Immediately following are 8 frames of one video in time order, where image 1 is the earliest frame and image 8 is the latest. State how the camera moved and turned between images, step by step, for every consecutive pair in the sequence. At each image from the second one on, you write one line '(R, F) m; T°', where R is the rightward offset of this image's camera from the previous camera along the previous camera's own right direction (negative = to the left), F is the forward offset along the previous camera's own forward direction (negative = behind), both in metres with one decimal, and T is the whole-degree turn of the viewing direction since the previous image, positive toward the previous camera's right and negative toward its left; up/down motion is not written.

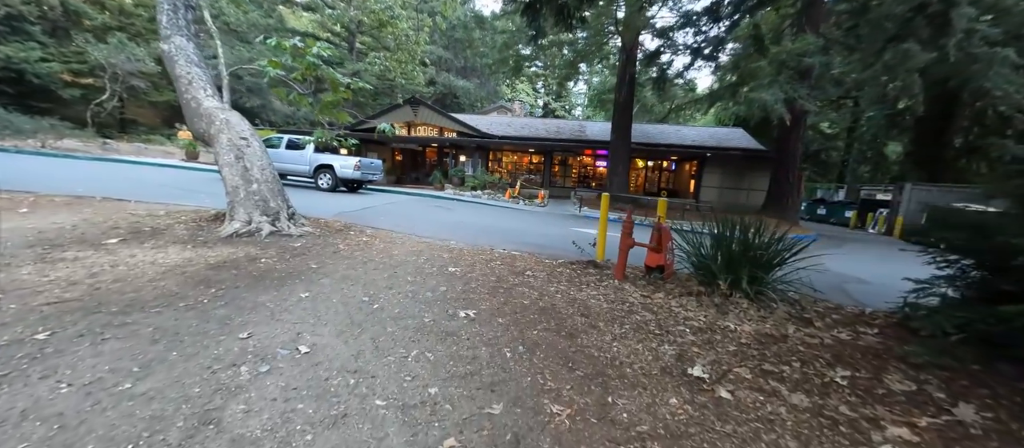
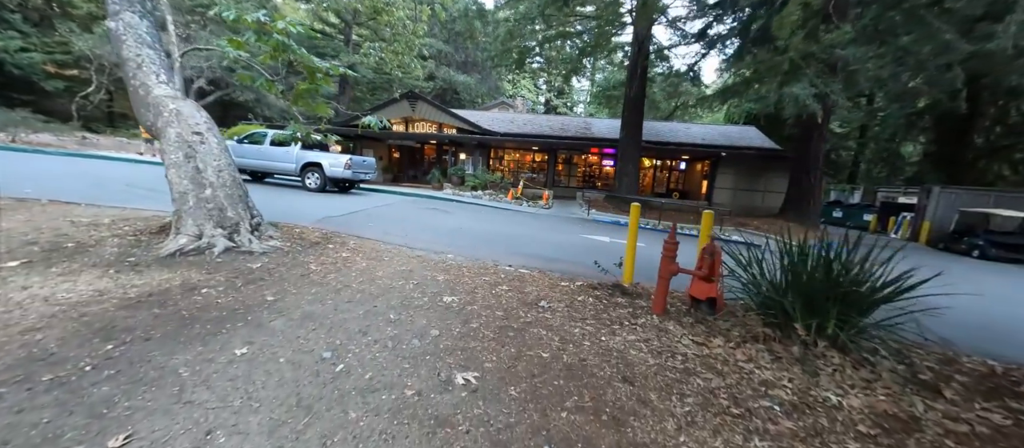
(-0.1, +0.9) m; 0°
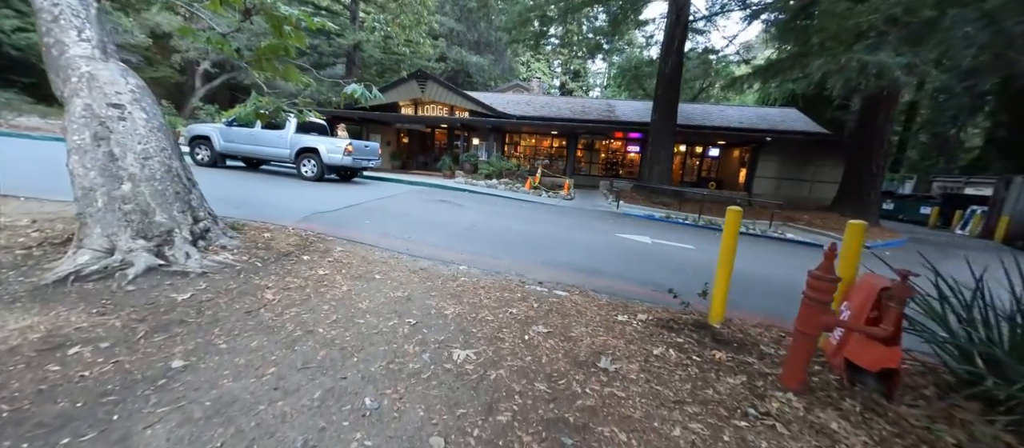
(-0.2, +1.3) m; -2°
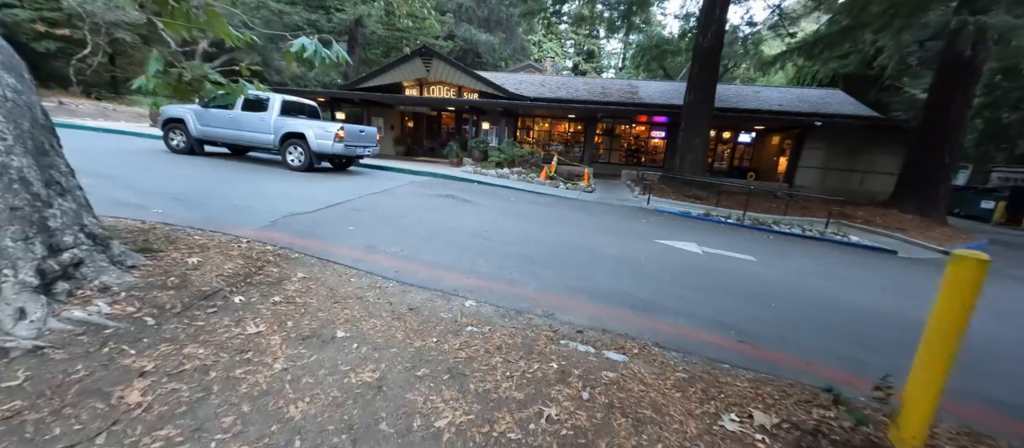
(-0.2, +1.2) m; -1°
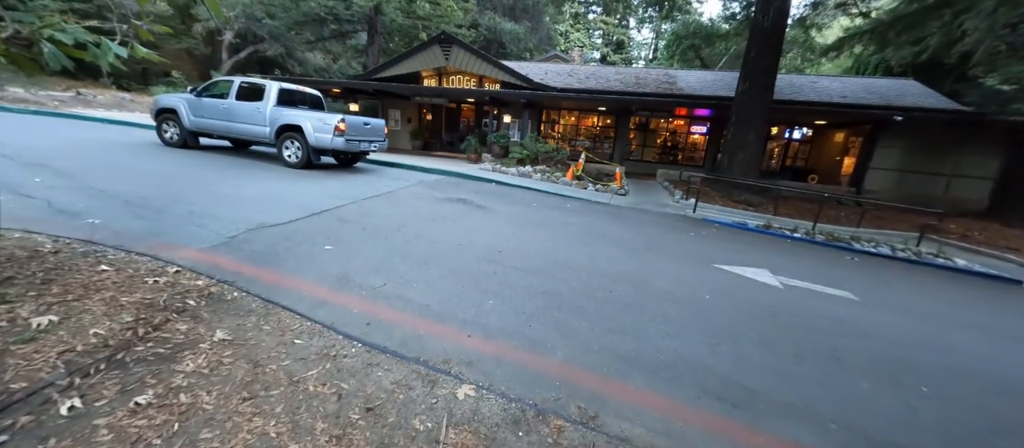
(0.0, +1.1) m; -4°
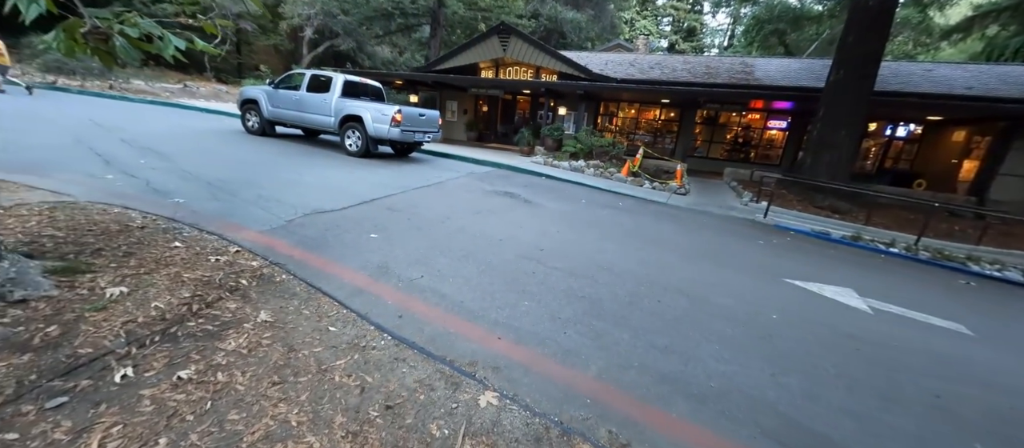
(+0.1, +0.2) m; -8°
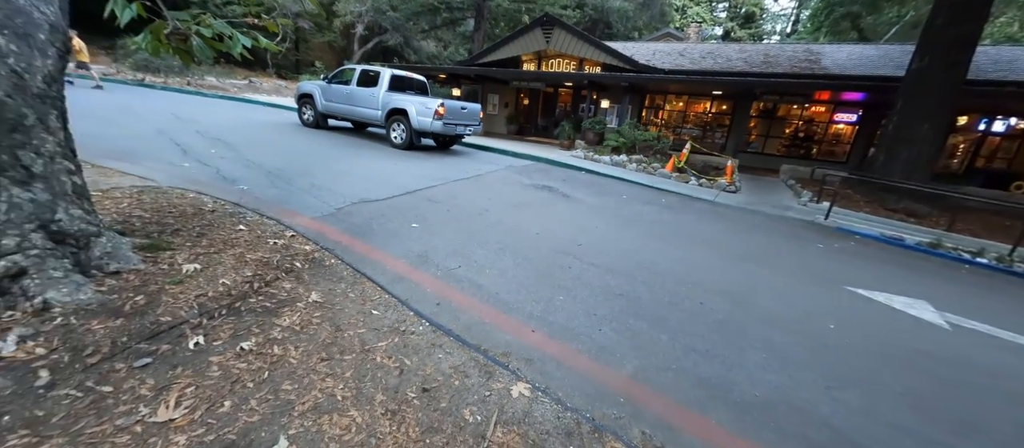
(0.0, 0.0) m; -6°
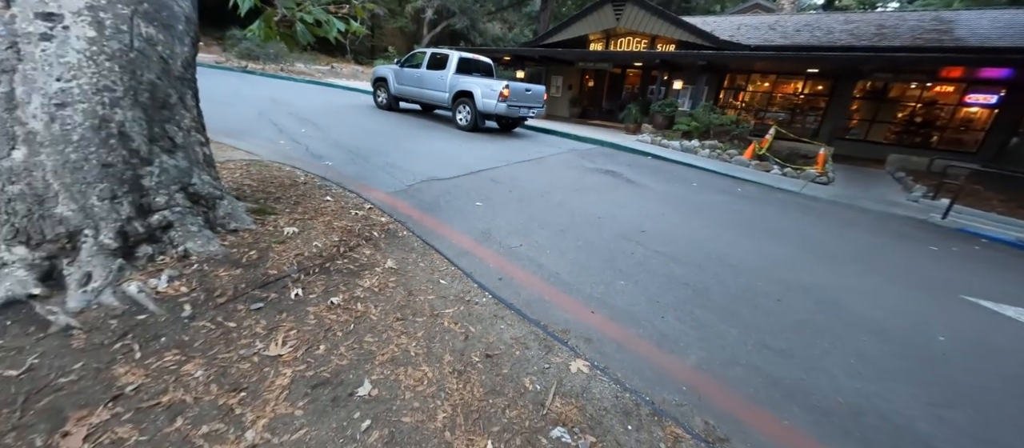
(-0.1, 0.0) m; -9°
